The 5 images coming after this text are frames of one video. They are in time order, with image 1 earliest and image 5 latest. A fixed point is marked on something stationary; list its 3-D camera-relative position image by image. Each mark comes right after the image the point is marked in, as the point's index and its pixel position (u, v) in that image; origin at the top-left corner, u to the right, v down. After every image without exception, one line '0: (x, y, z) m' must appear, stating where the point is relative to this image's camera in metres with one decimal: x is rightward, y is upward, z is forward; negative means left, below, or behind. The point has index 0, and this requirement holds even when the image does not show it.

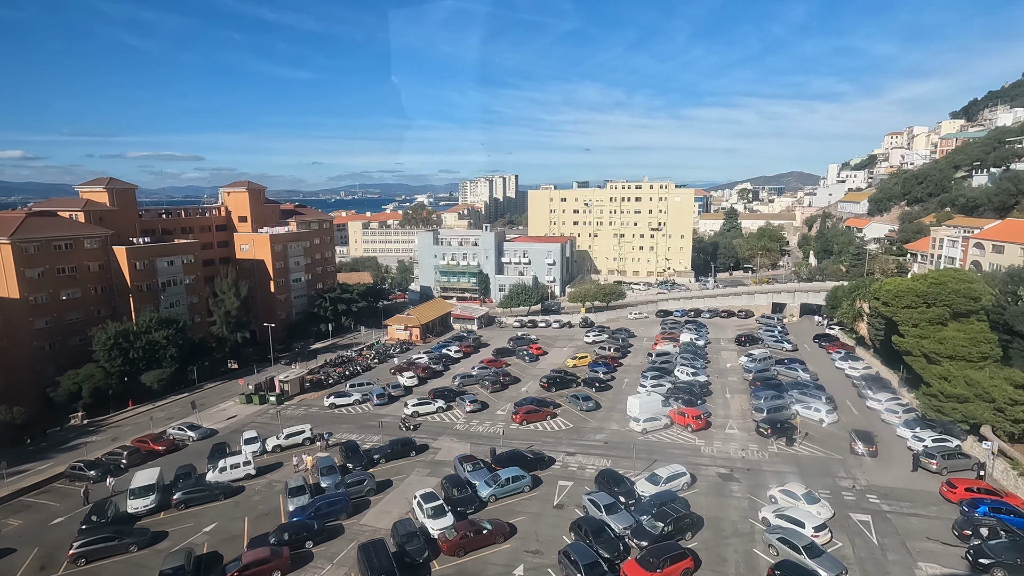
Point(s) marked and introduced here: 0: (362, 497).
0: (-5.1, -7.1, +17.9) m
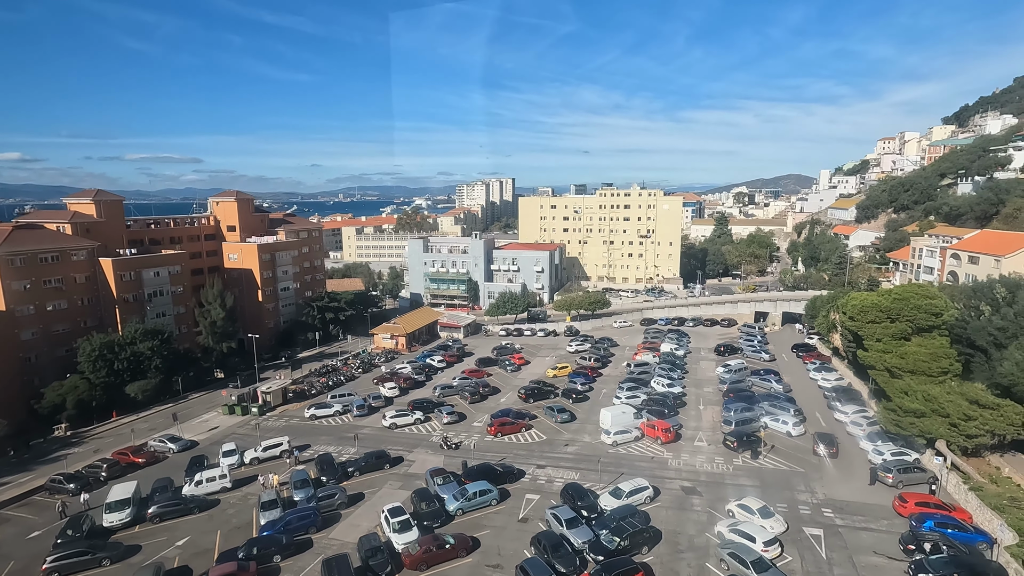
0: (-6.2, -7.7, +18.4) m
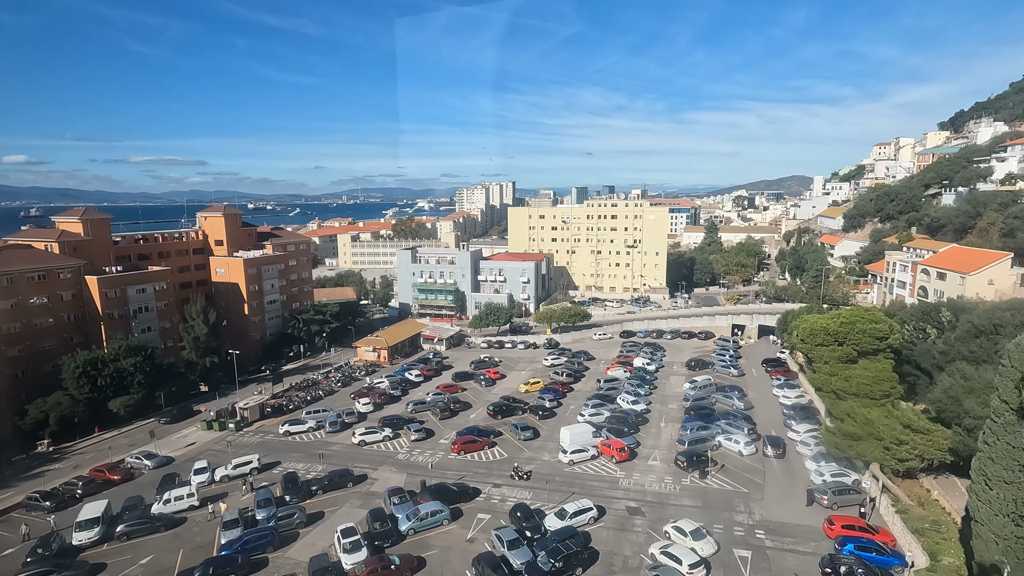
0: (-8.0, -8.8, +19.2) m
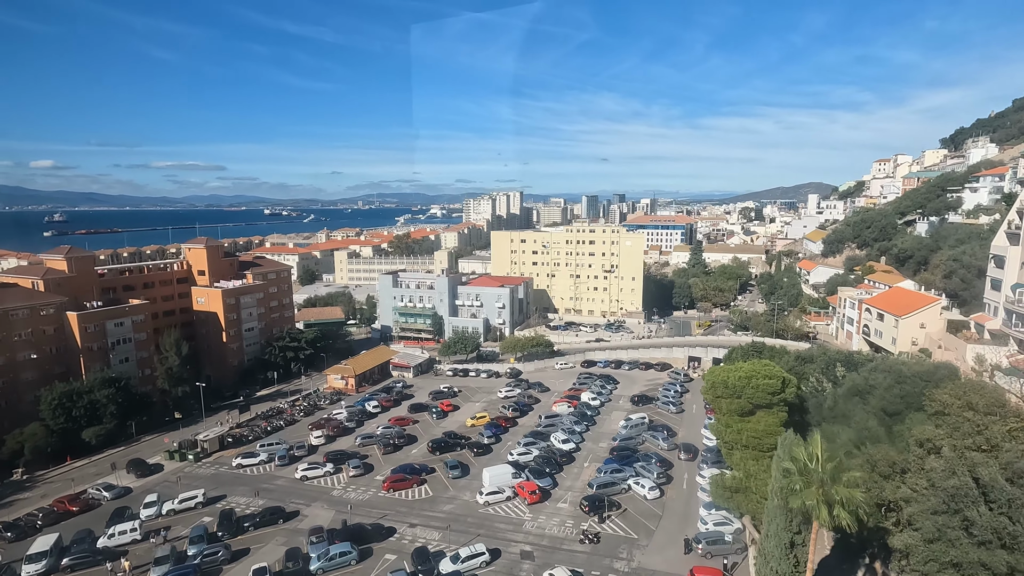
0: (-12.0, -11.2, +21.4) m
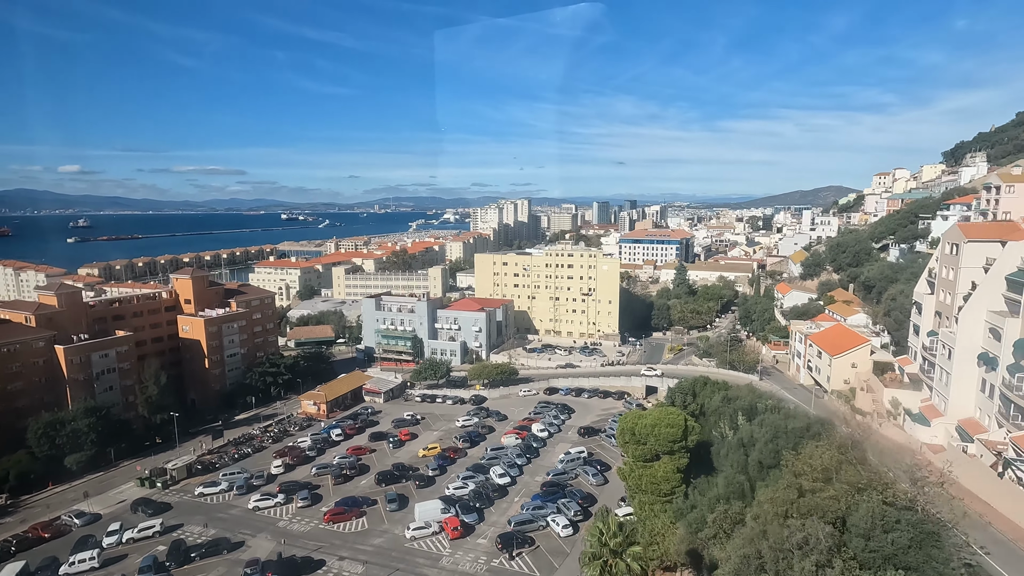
0: (-16.1, -13.9, +24.0) m
